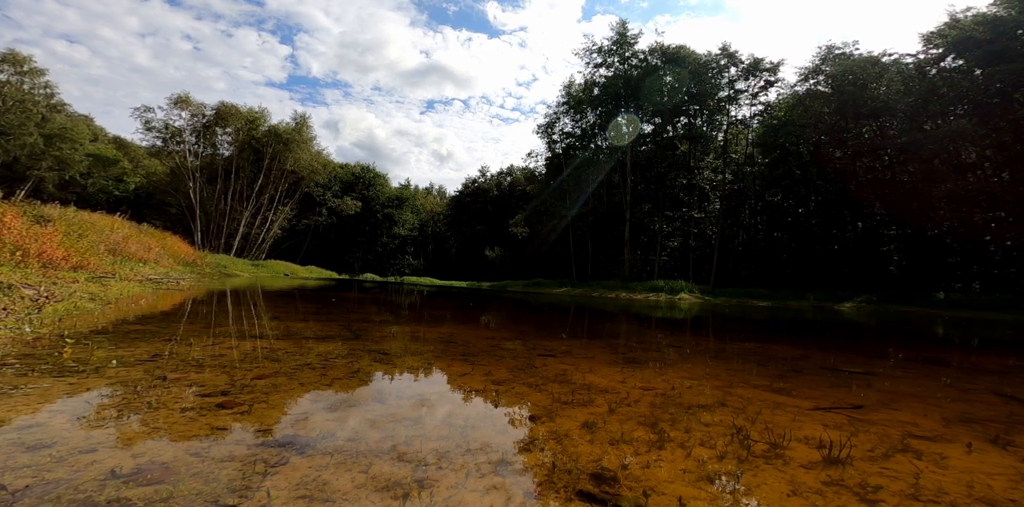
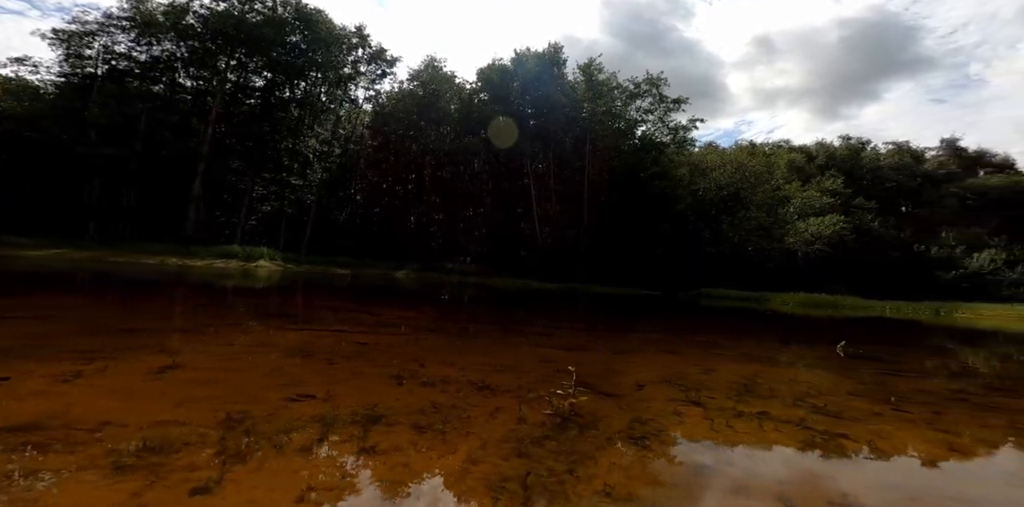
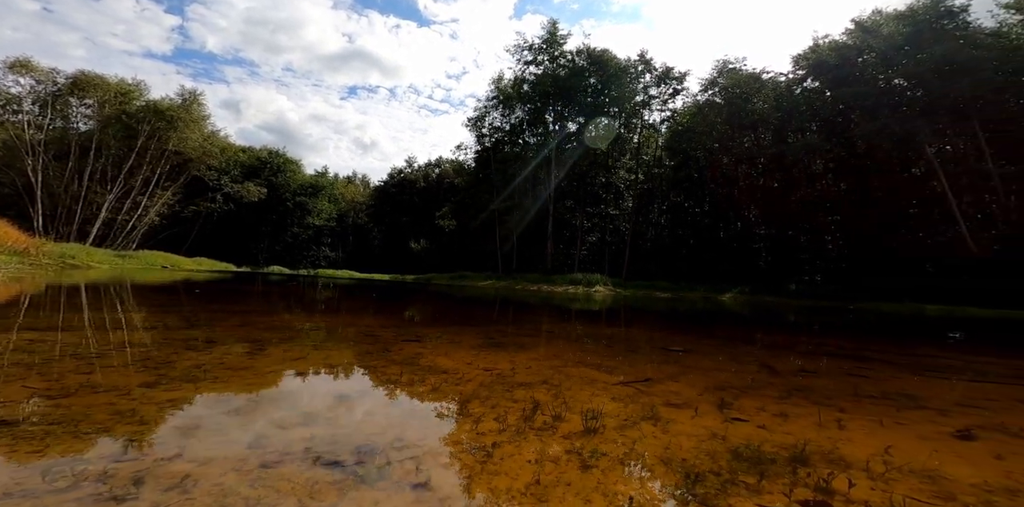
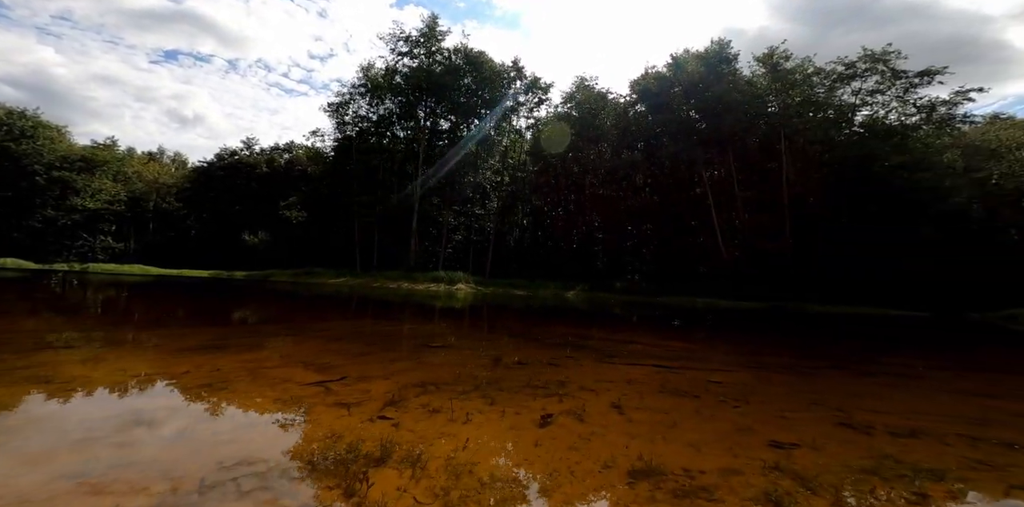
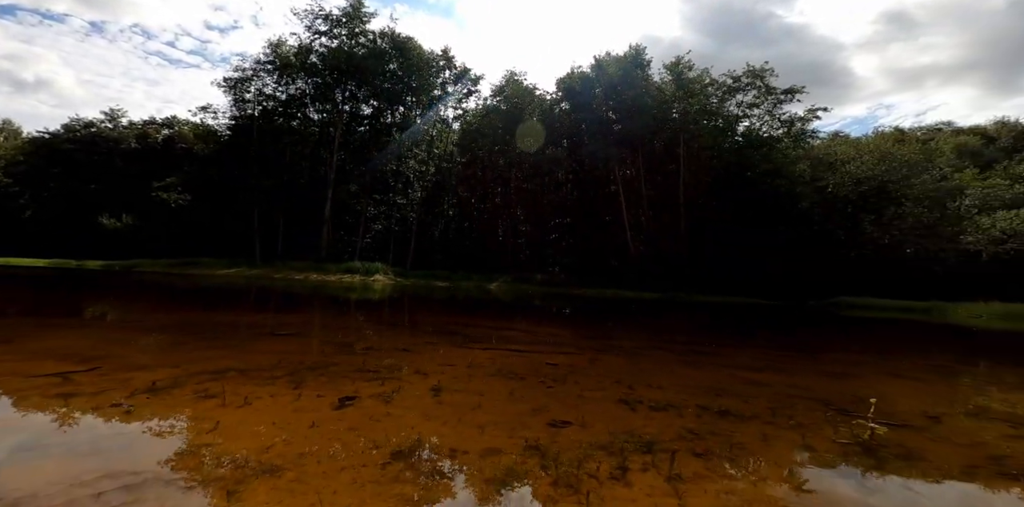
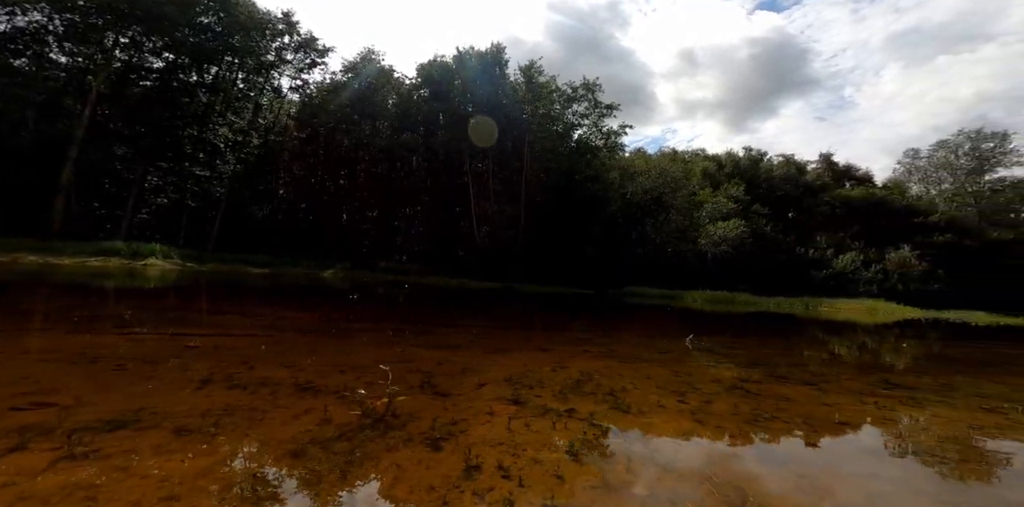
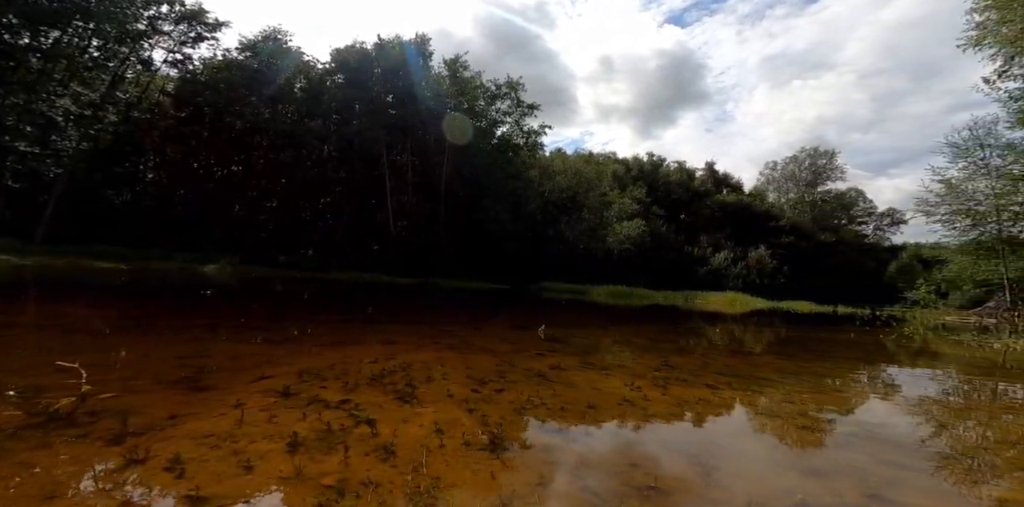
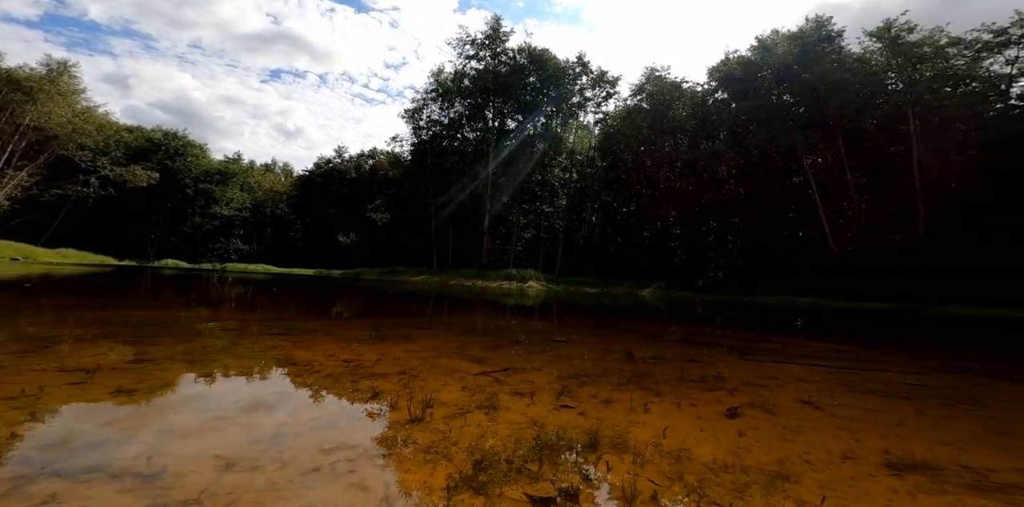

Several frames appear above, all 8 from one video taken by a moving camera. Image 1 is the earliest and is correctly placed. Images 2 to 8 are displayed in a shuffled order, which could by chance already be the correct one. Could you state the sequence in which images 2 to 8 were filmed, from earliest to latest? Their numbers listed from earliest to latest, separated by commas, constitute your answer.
3, 8, 4, 5, 2, 6, 7
